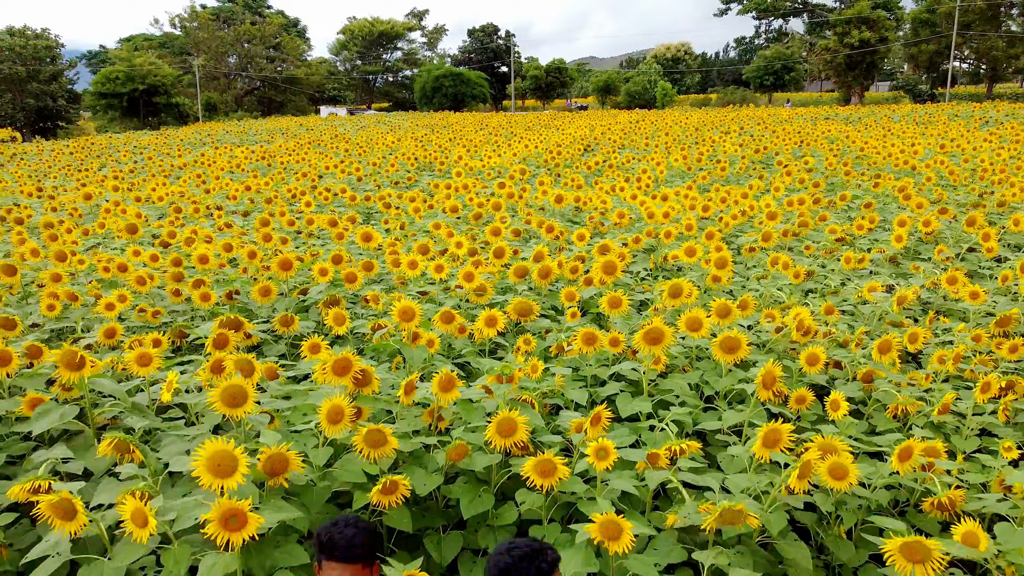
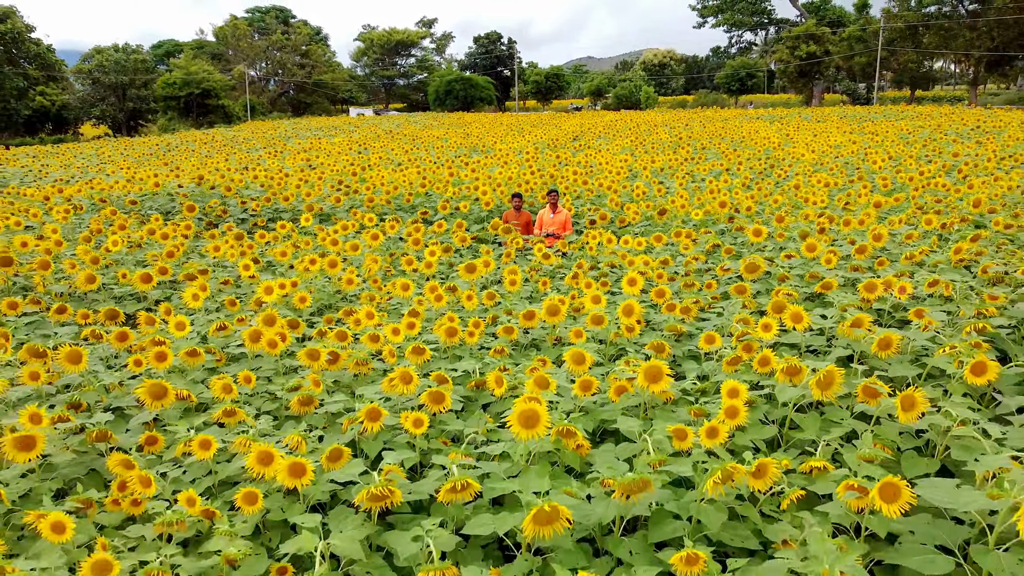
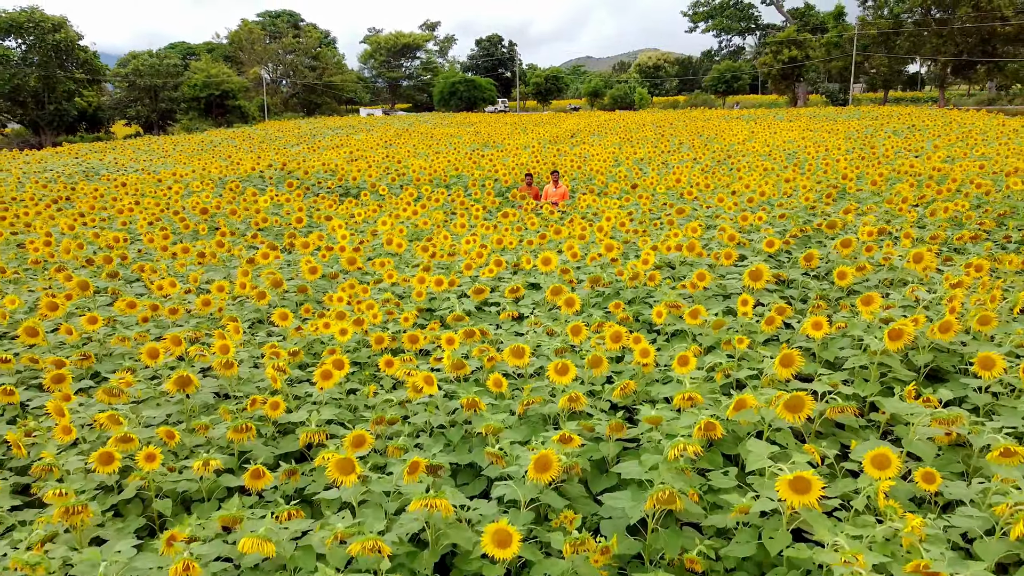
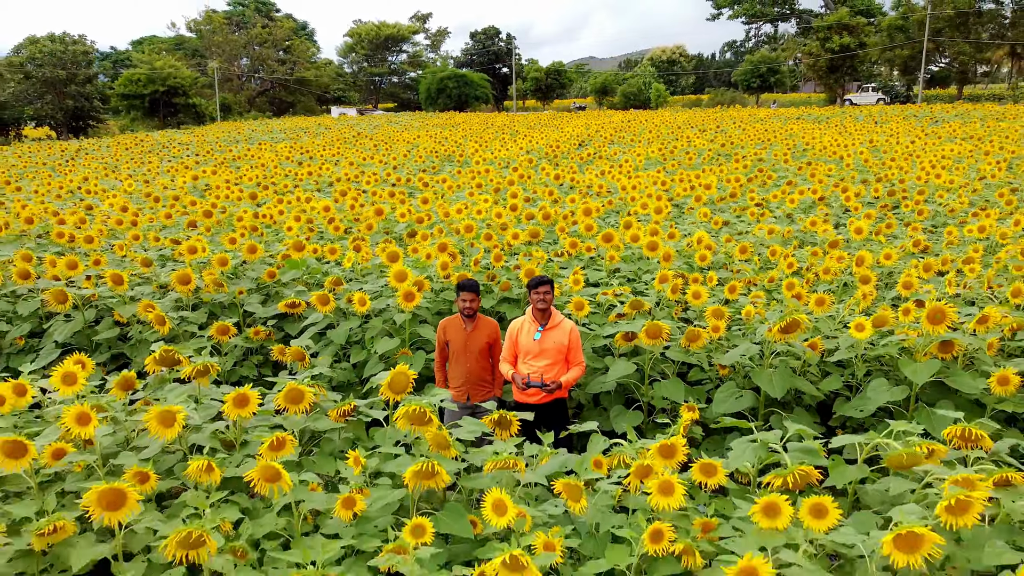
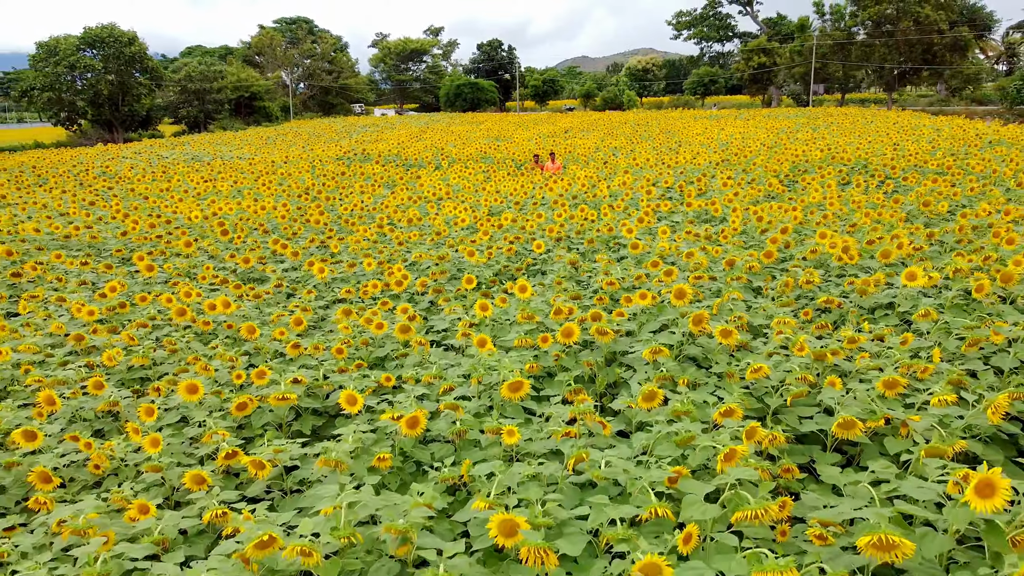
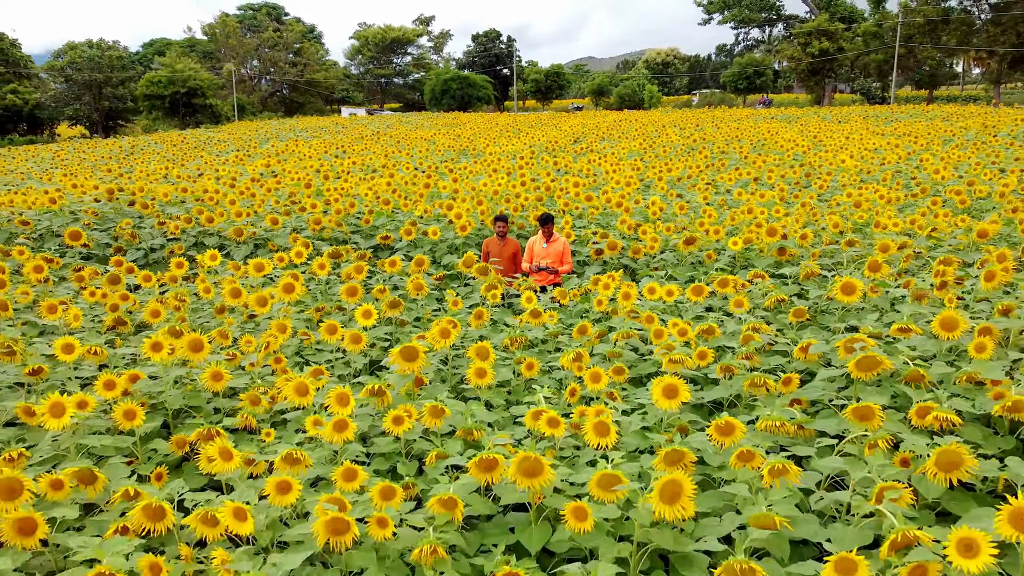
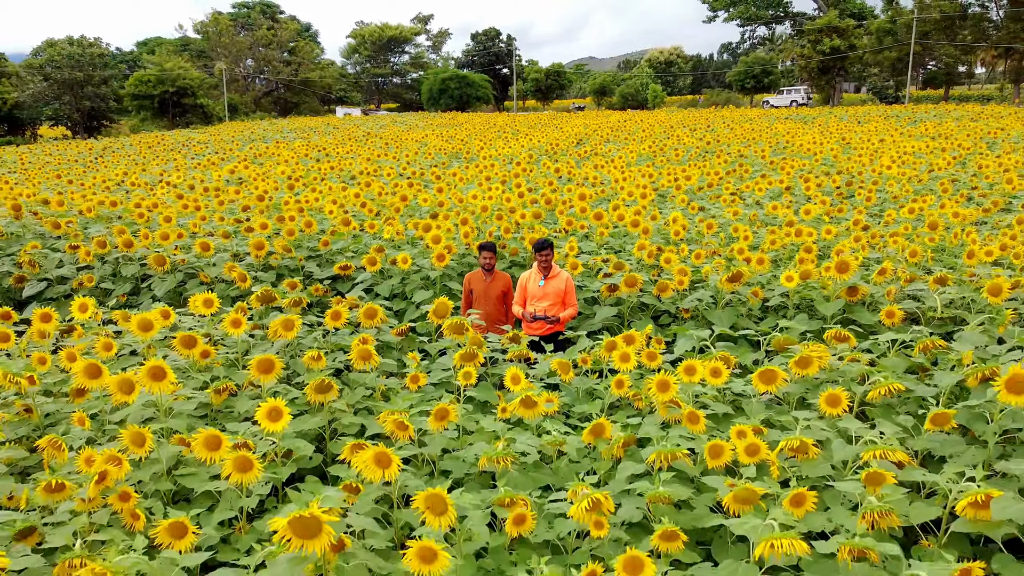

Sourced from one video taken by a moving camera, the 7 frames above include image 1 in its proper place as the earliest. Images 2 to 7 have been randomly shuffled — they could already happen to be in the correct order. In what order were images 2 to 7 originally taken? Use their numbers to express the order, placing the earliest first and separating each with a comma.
4, 7, 6, 2, 3, 5
